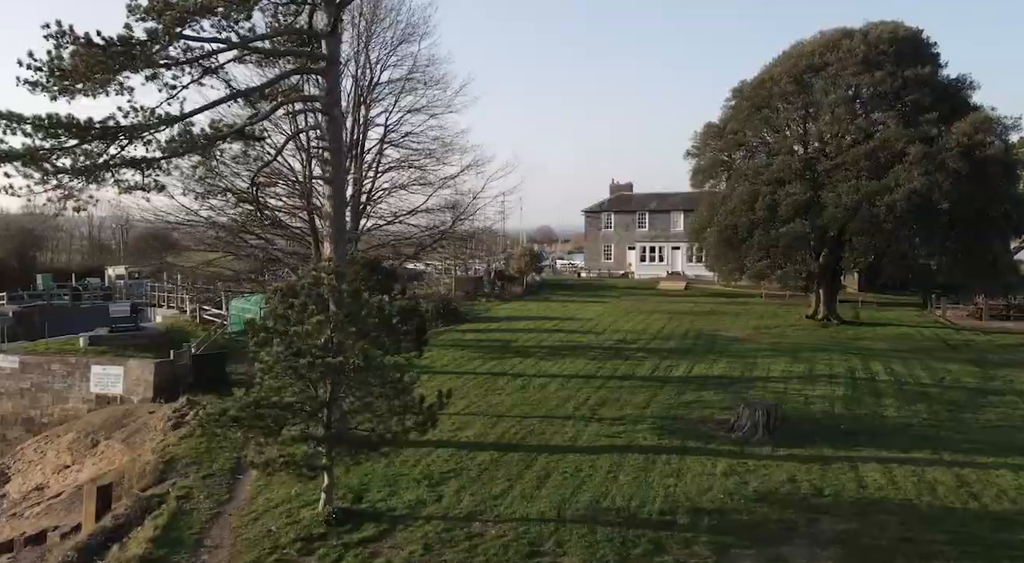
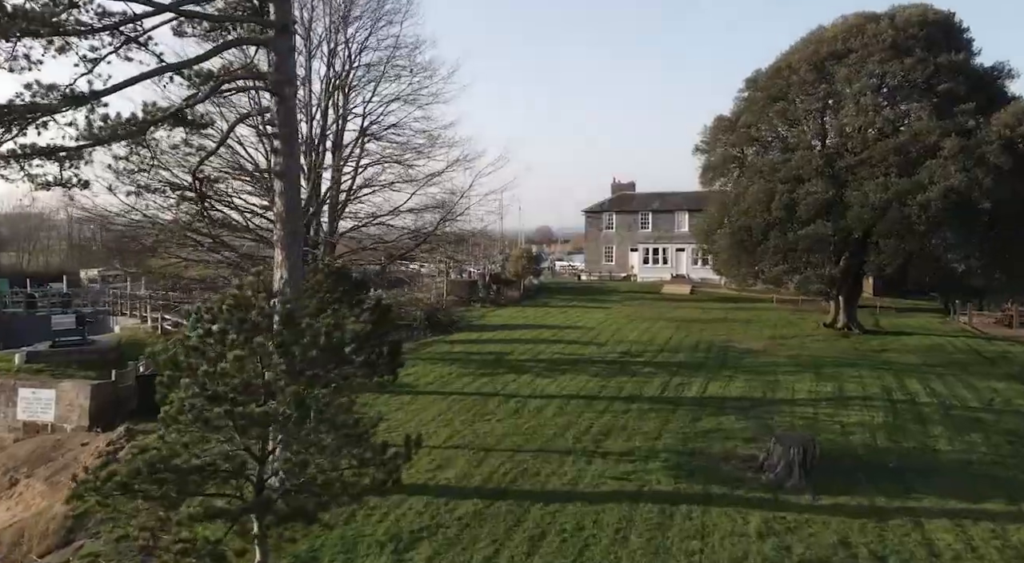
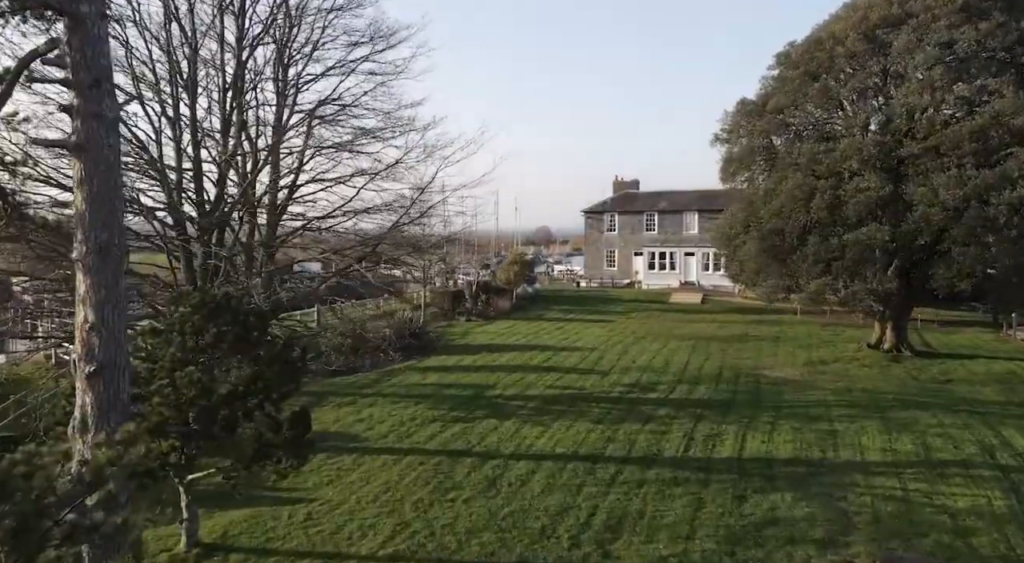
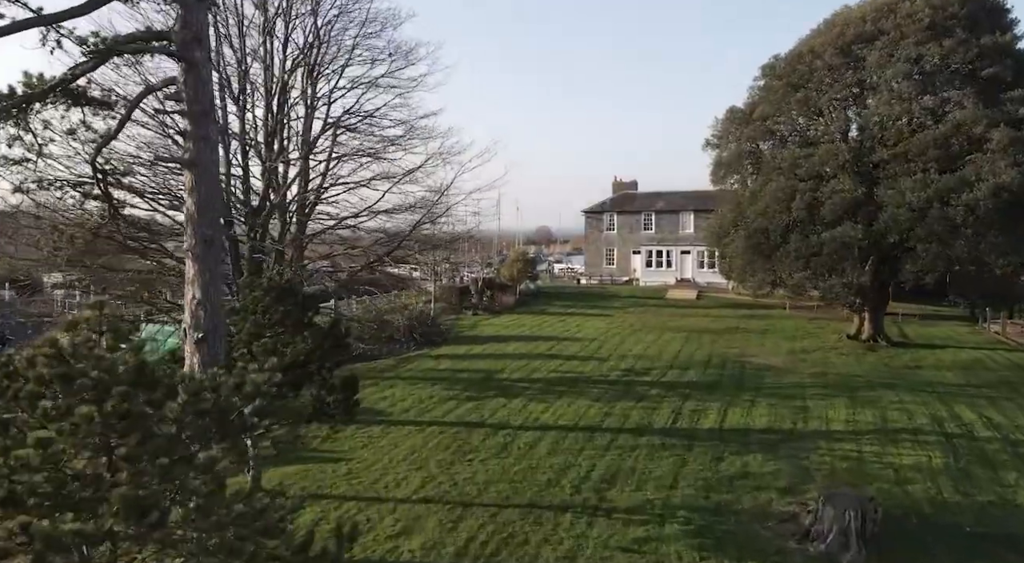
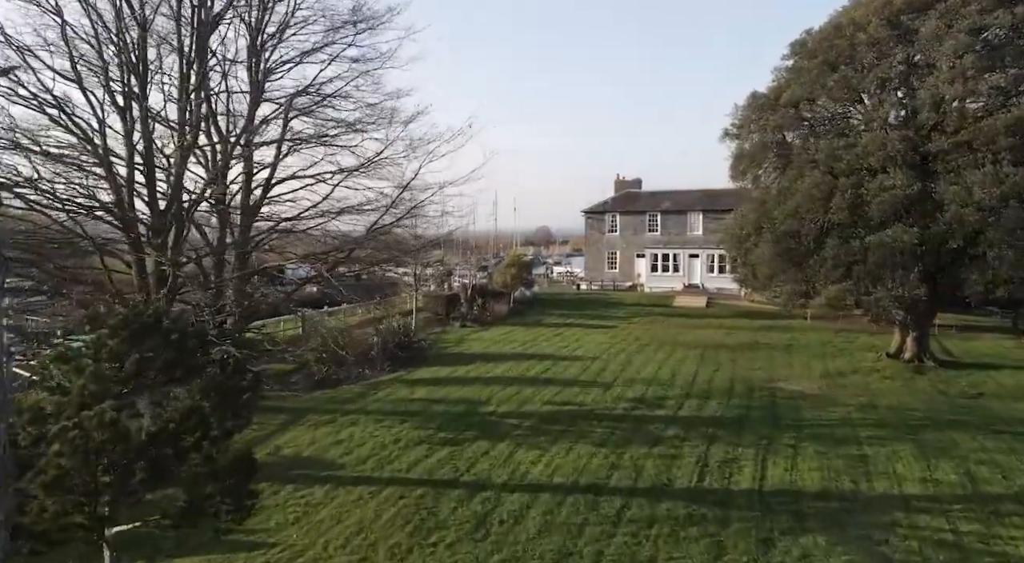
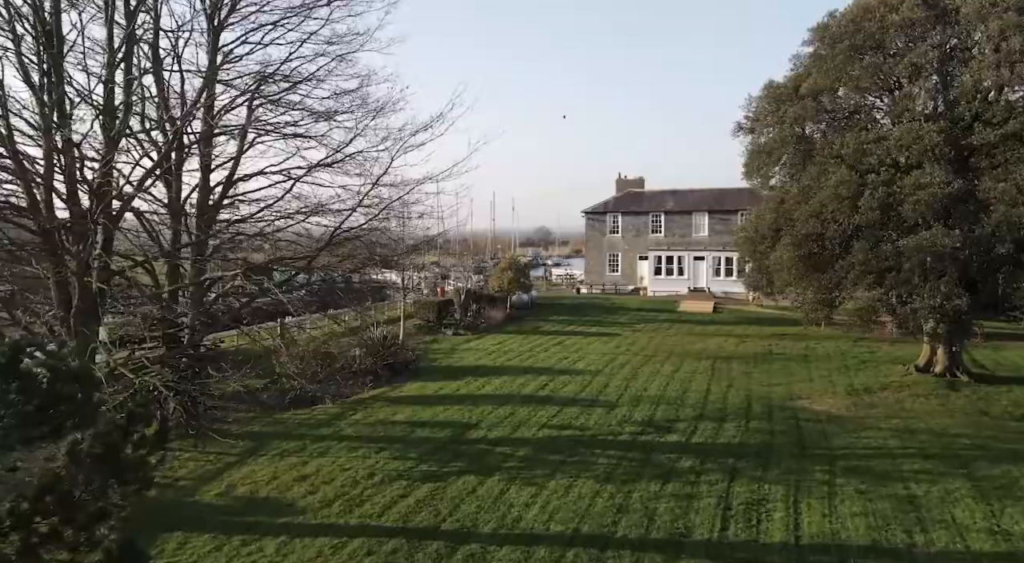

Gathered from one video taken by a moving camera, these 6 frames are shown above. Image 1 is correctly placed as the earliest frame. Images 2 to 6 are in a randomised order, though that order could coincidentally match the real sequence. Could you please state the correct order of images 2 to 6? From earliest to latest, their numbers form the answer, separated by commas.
2, 4, 3, 5, 6
